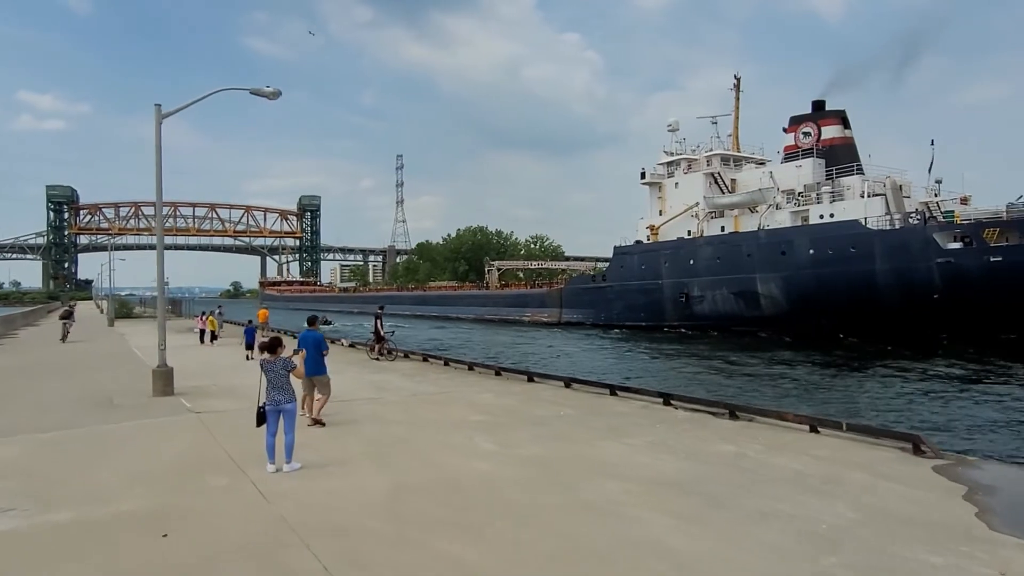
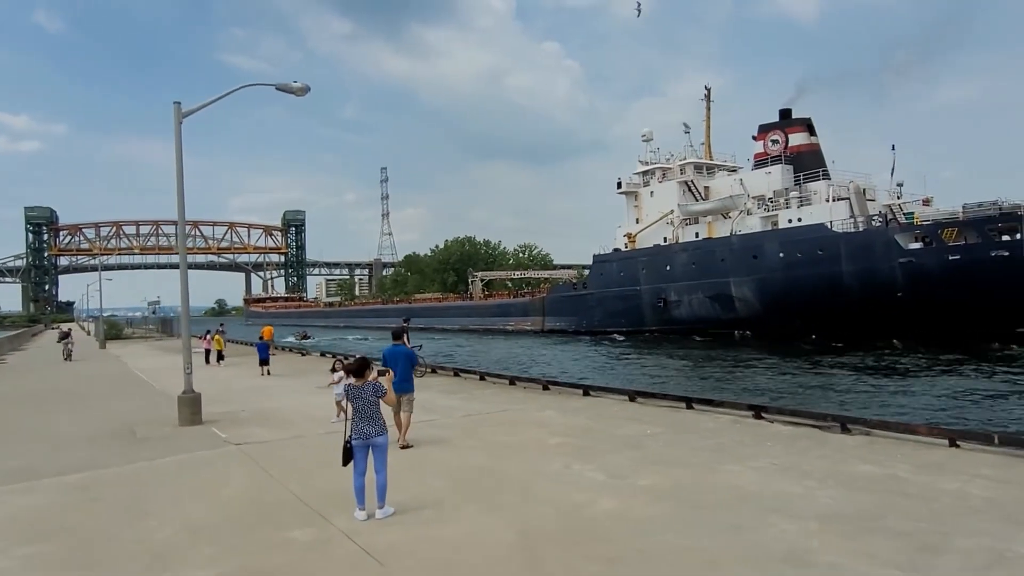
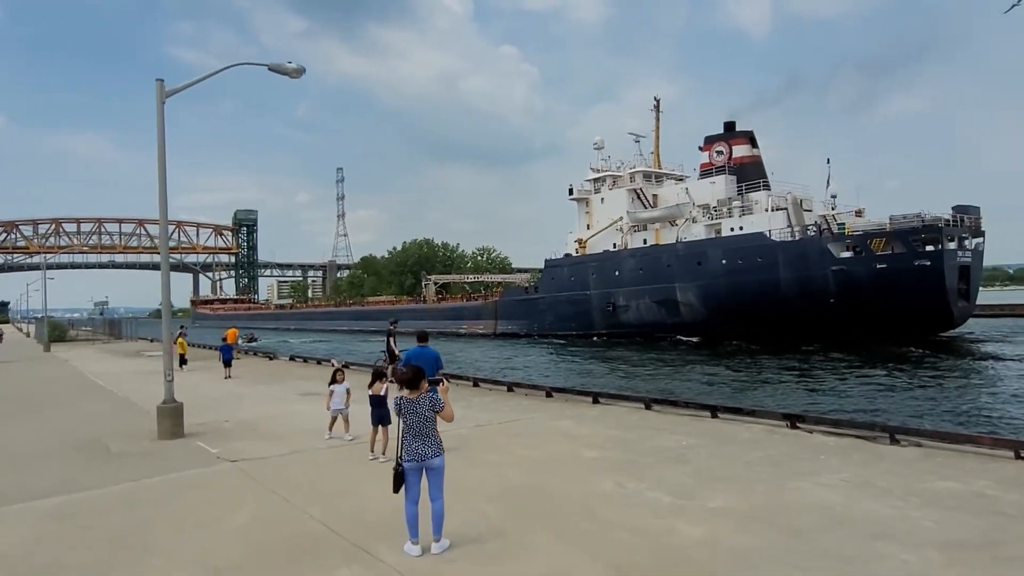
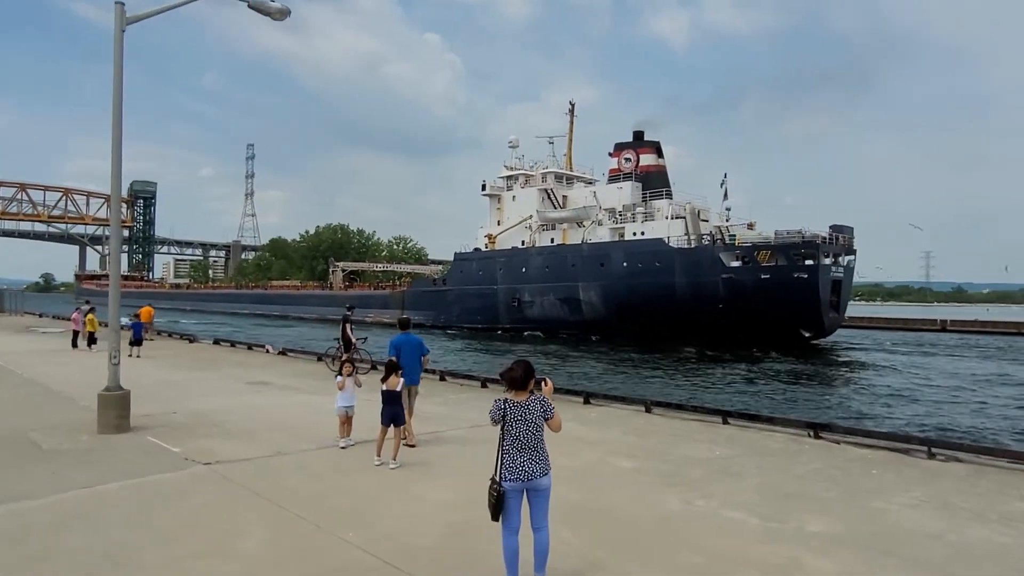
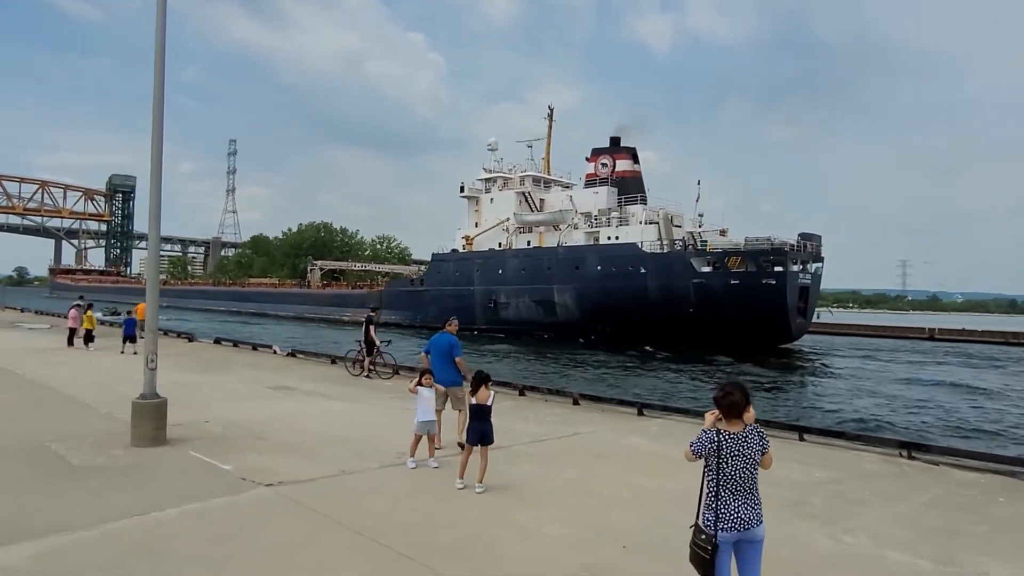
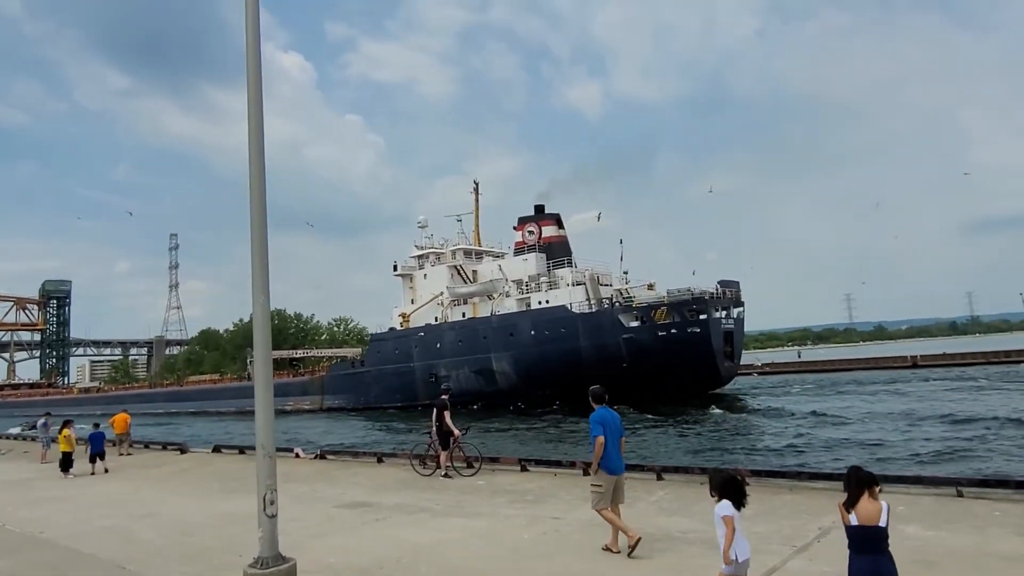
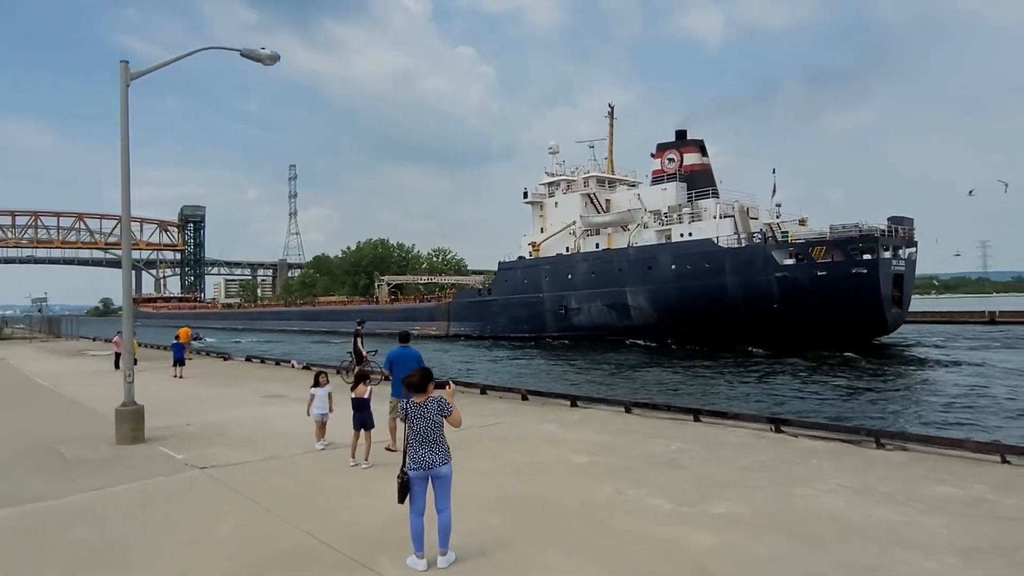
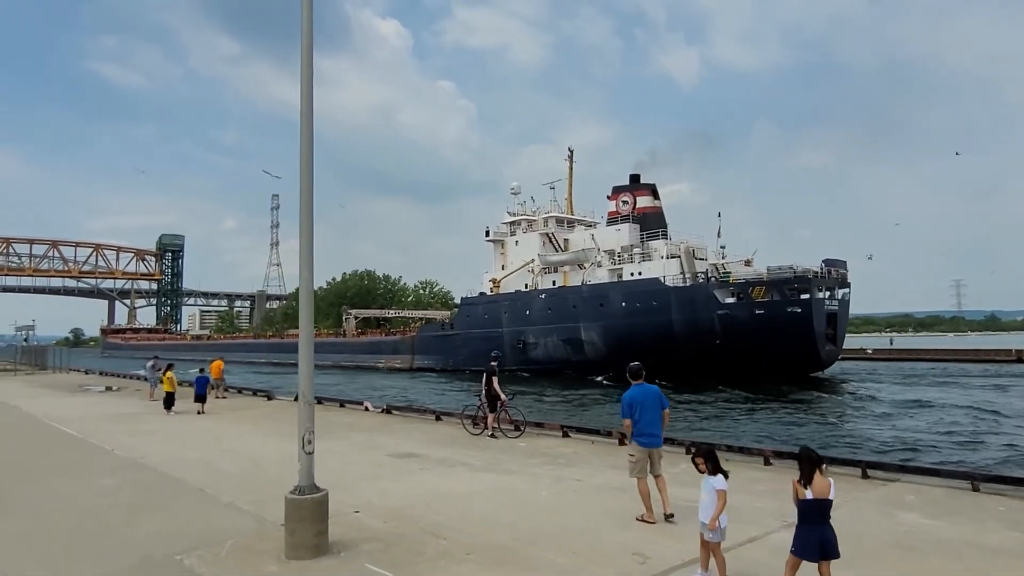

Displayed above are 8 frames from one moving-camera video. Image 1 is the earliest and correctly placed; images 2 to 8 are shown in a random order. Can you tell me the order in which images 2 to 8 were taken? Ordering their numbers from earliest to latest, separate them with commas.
2, 3, 7, 4, 5, 8, 6
